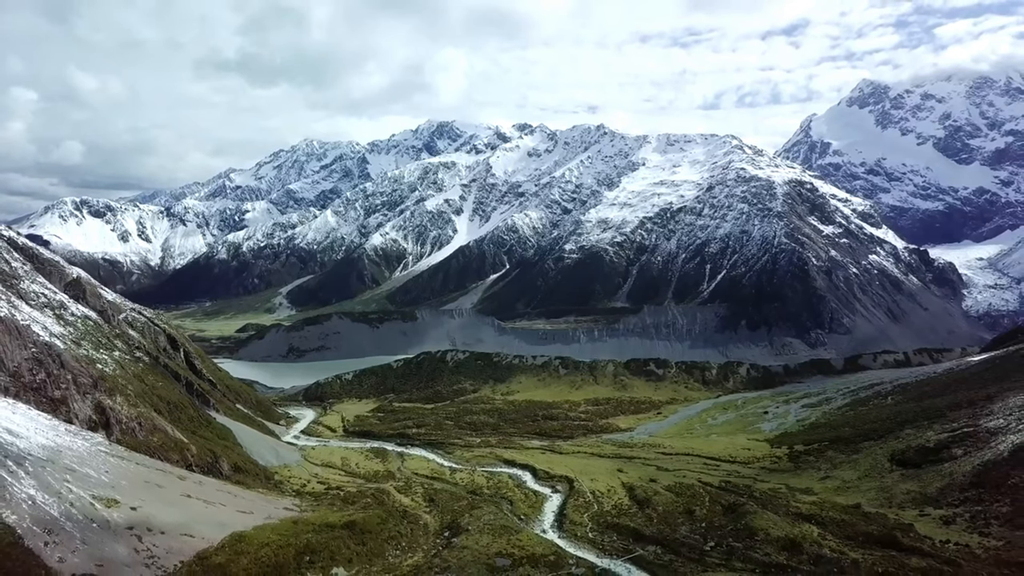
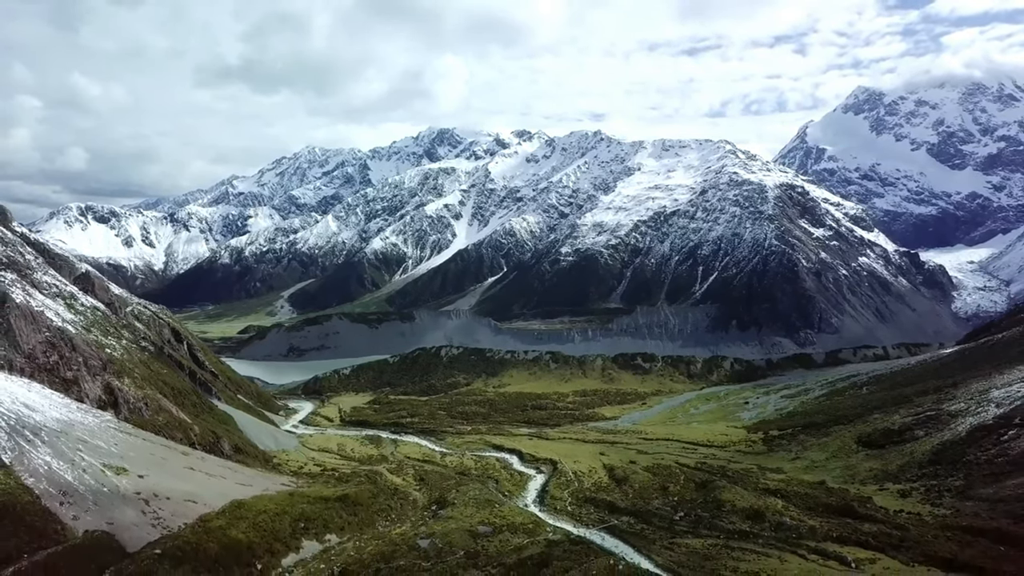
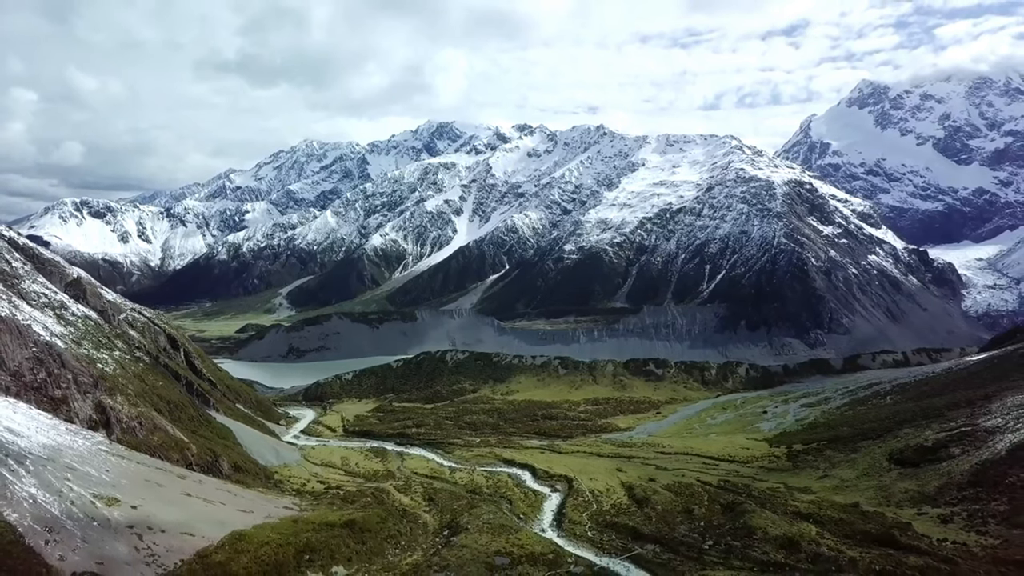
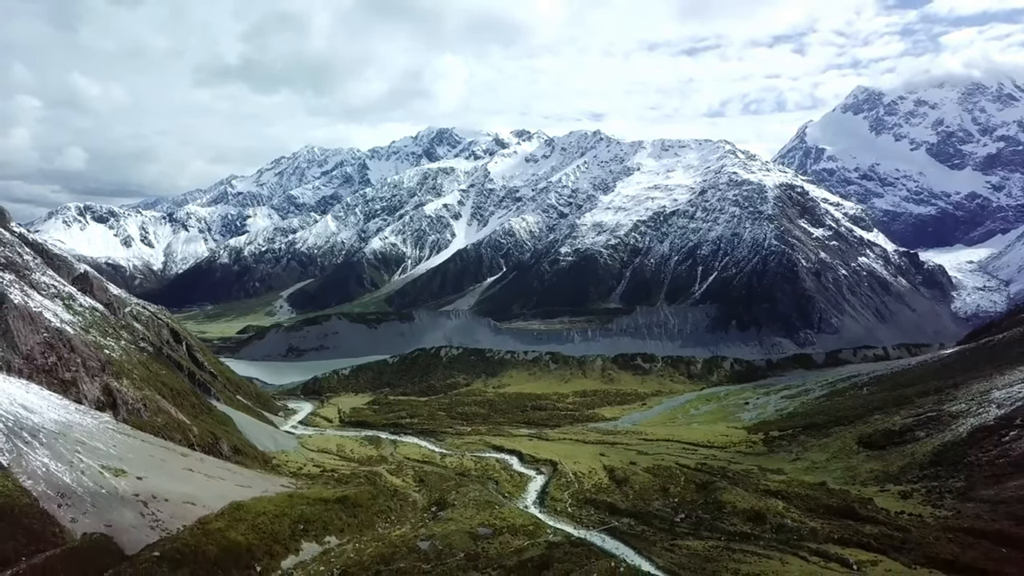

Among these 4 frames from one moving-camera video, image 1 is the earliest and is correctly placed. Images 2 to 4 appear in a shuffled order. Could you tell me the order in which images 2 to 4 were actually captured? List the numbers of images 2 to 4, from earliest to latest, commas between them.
3, 4, 2
